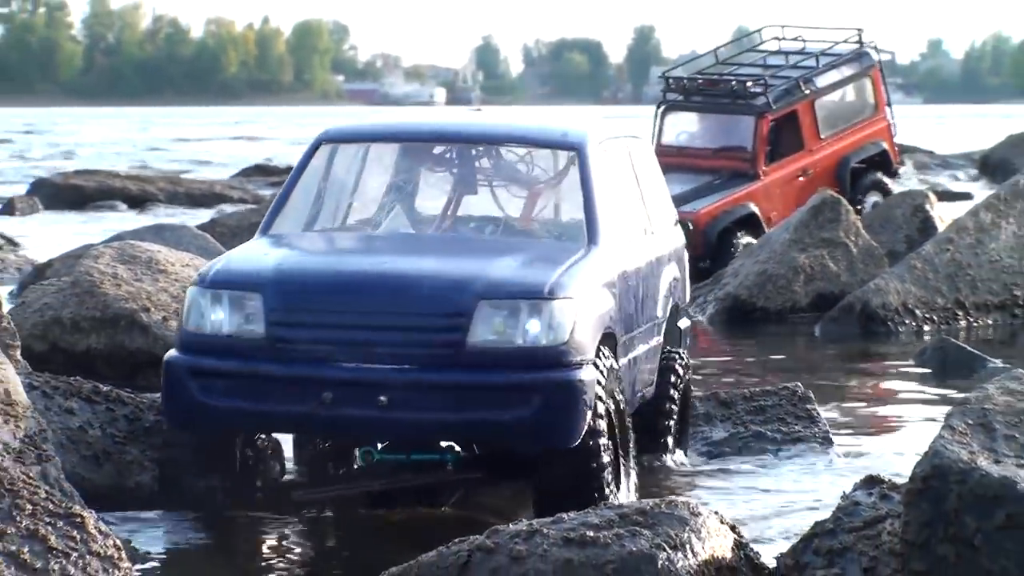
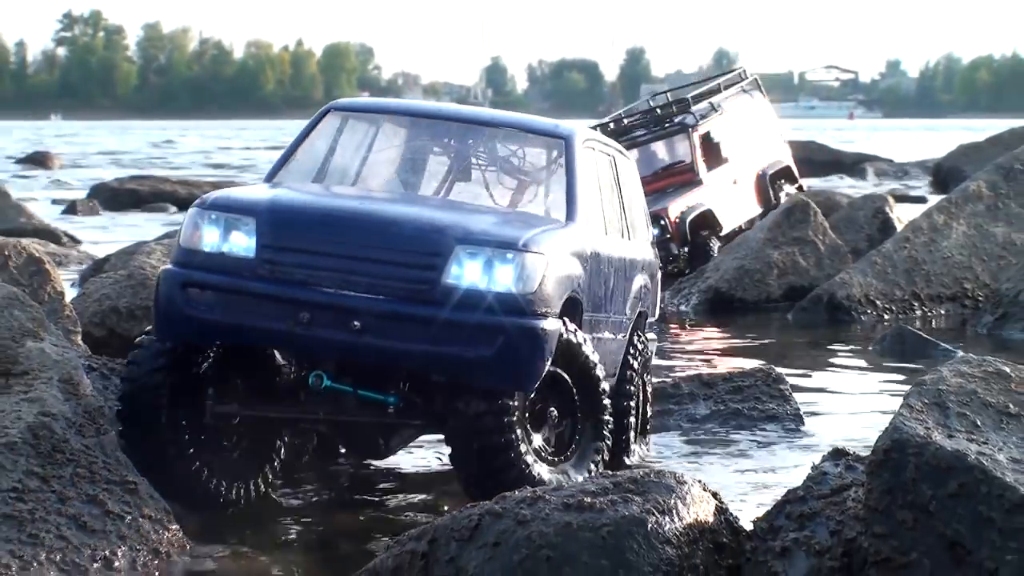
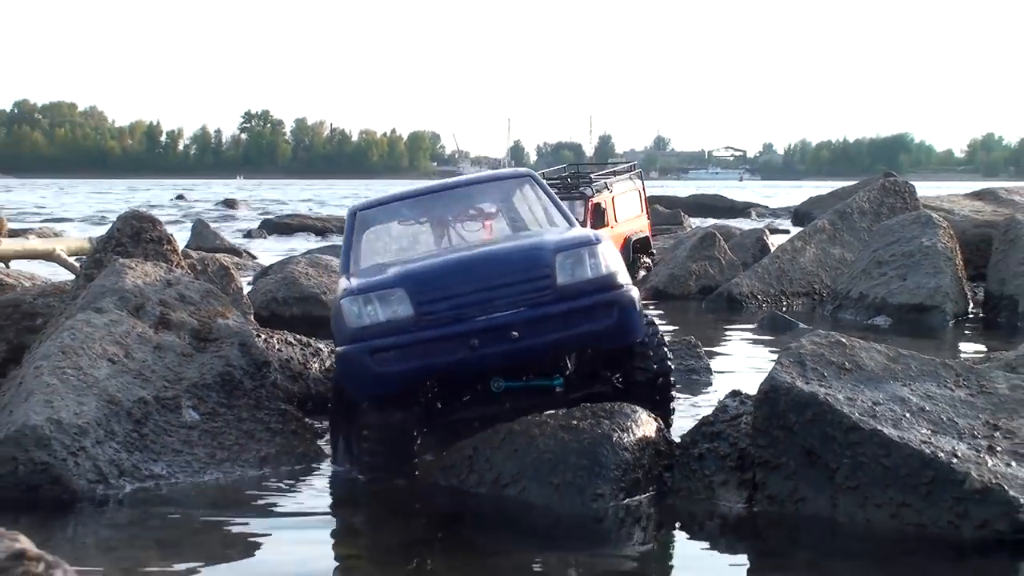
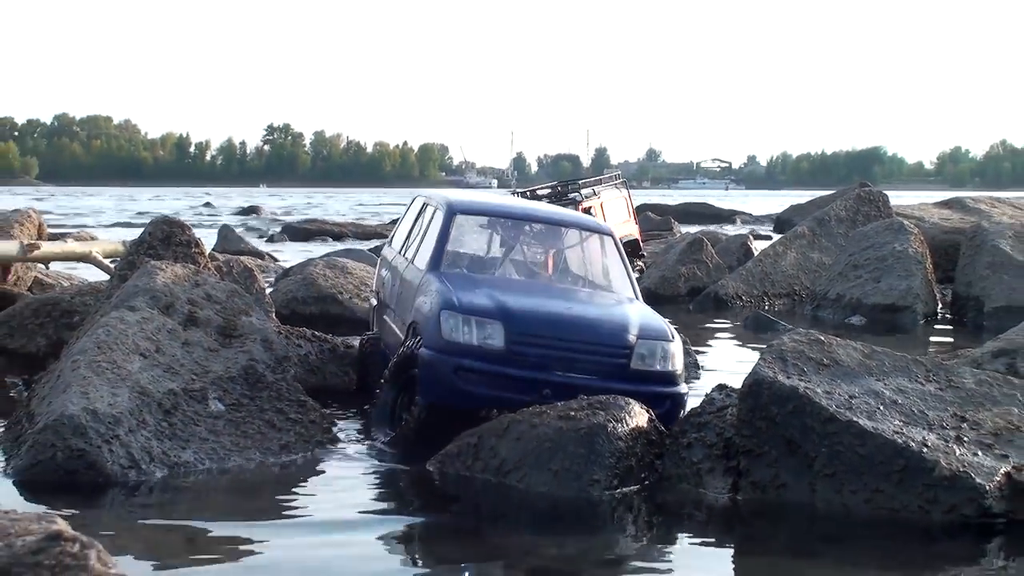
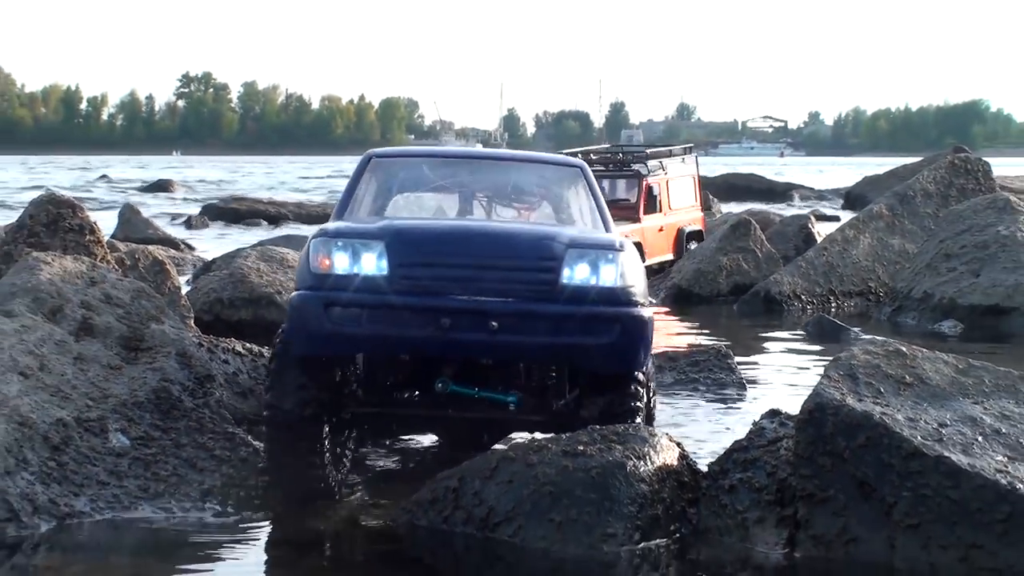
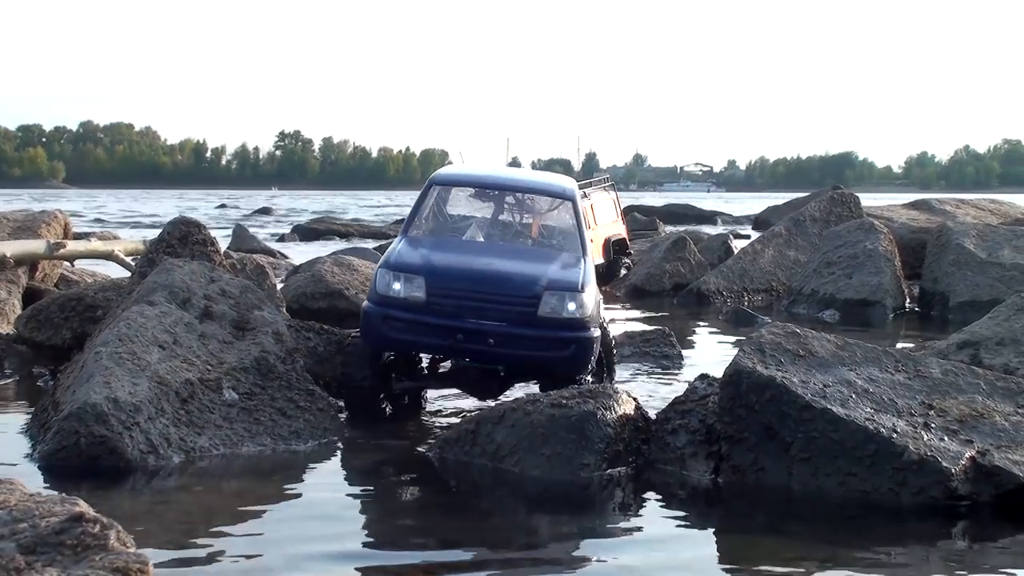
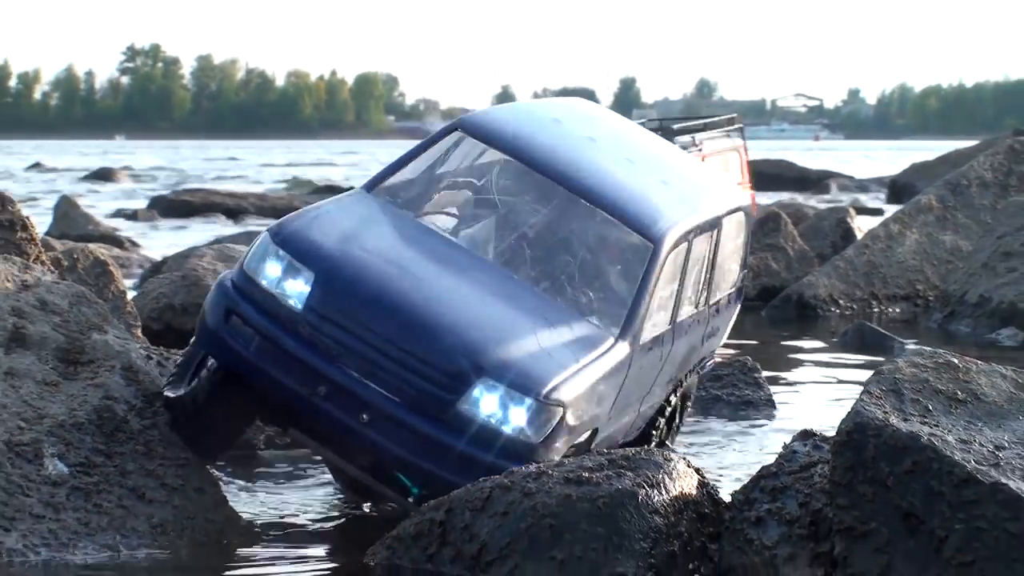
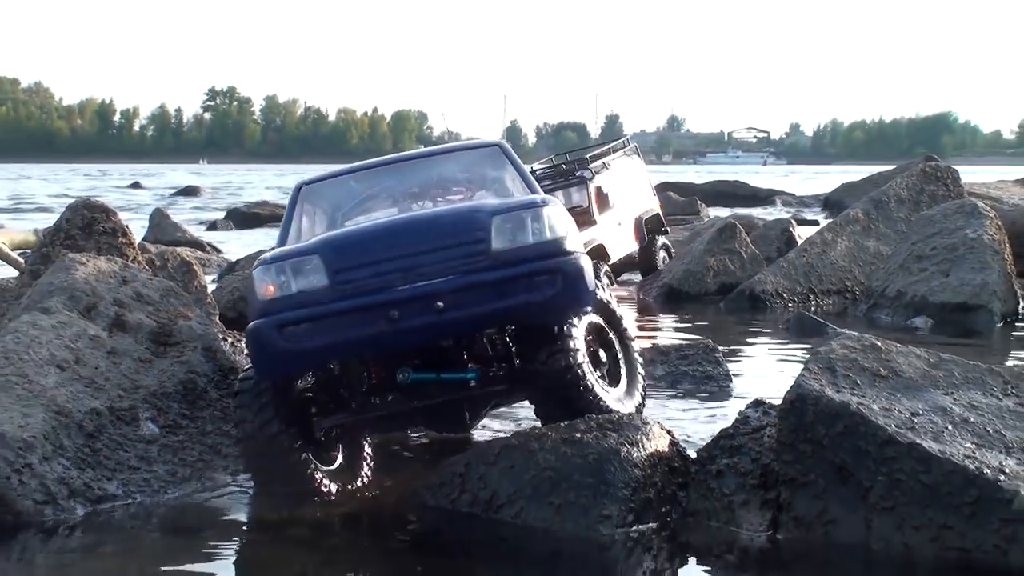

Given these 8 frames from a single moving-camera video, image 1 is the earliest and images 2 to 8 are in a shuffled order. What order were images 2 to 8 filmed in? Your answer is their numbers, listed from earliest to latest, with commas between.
2, 7, 5, 8, 3, 4, 6
